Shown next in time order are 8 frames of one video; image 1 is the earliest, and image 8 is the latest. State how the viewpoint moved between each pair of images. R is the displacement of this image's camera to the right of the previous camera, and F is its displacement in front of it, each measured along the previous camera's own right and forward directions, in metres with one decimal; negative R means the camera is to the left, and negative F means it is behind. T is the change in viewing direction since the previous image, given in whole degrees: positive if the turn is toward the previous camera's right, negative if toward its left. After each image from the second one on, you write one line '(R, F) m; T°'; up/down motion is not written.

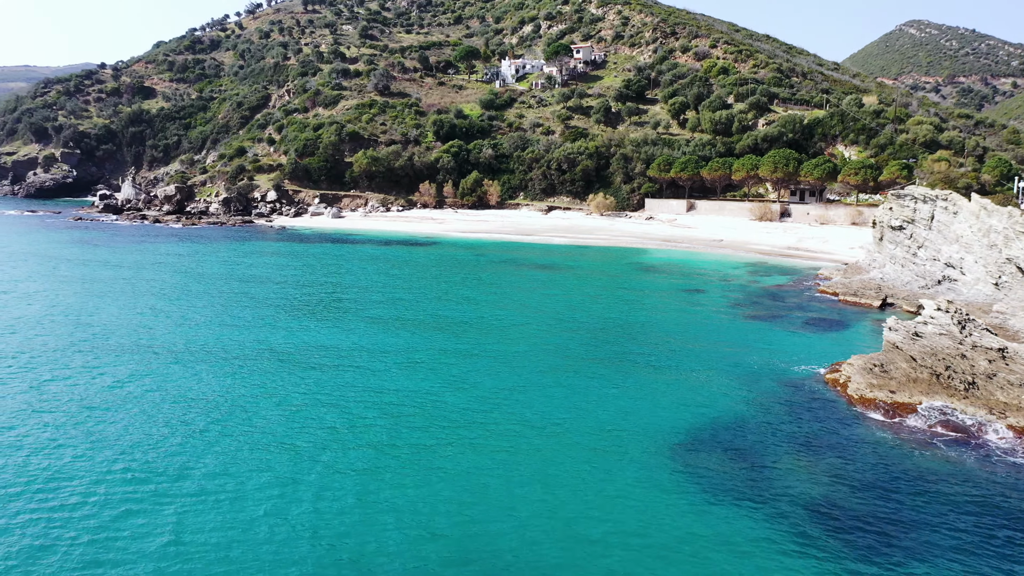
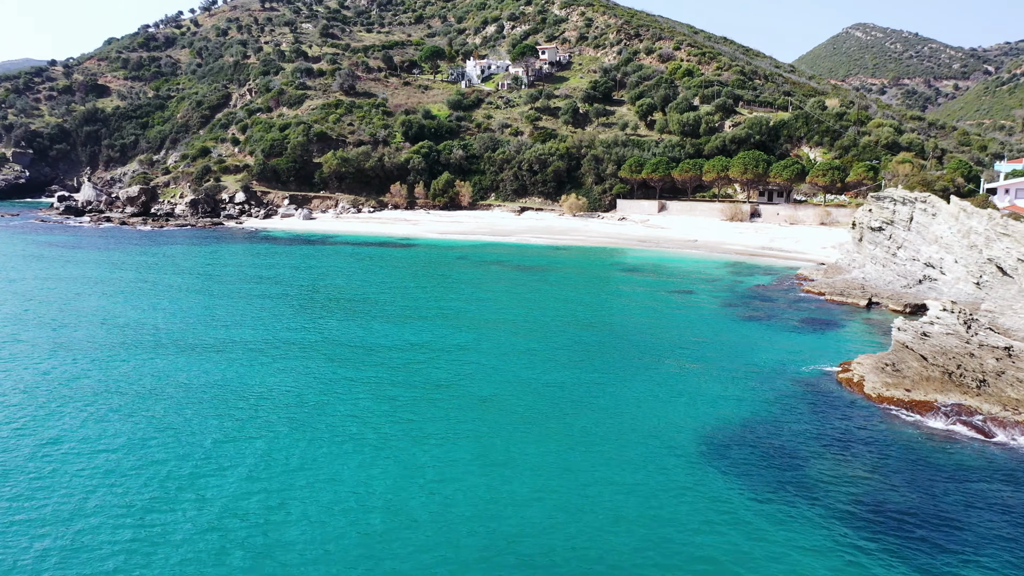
(-1.5, -0.2) m; +3°
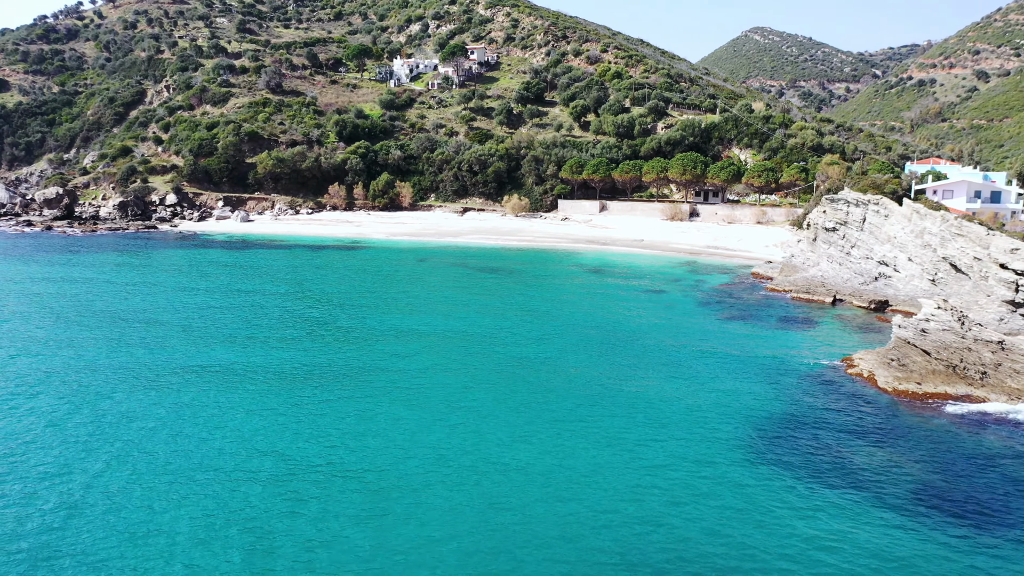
(-2.7, -0.2) m; +6°
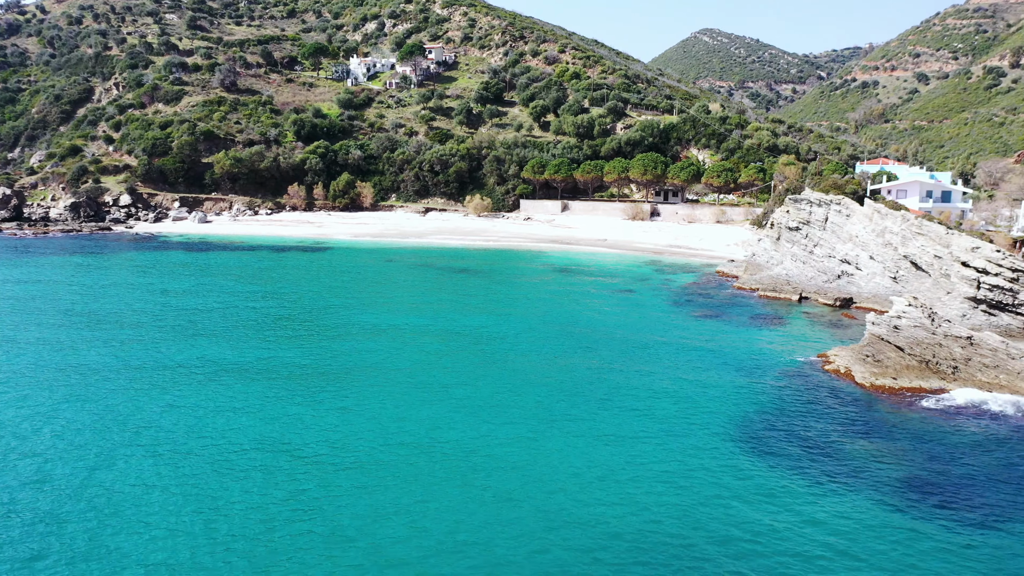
(-0.8, -0.1) m; +3°
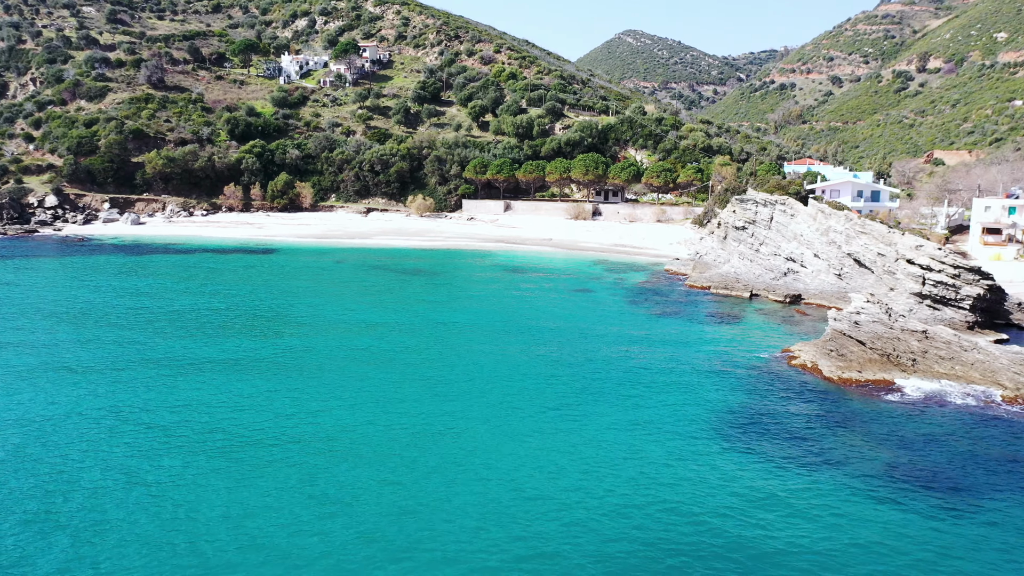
(-1.3, -0.2) m; +5°
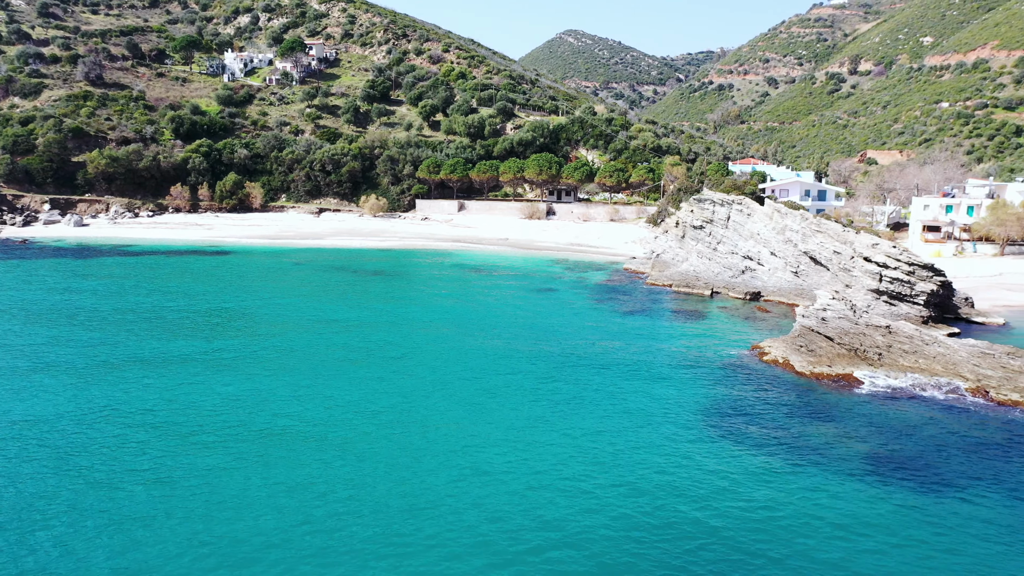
(-1.0, -0.2) m; +4°
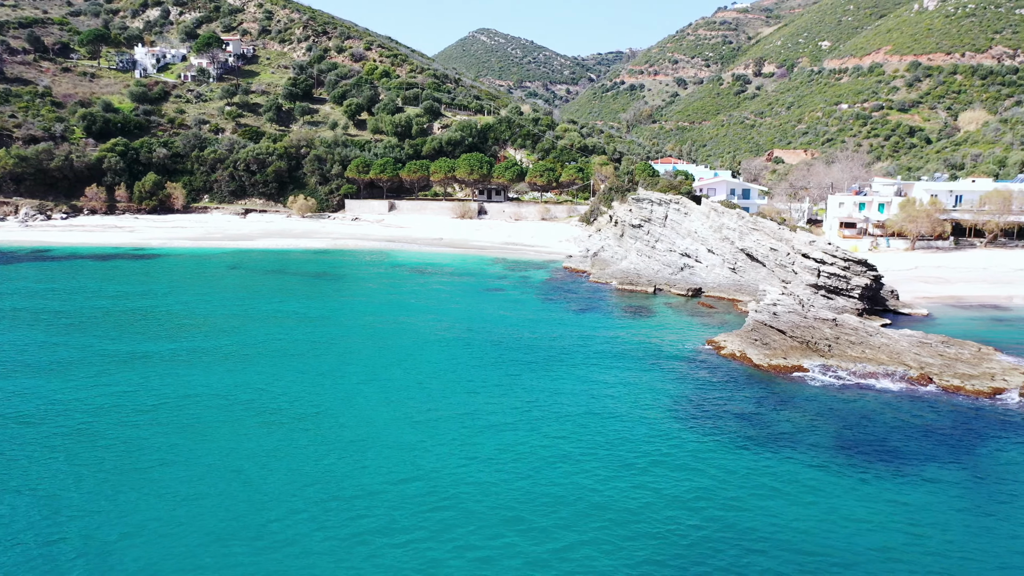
(-1.4, -0.2) m; +6°
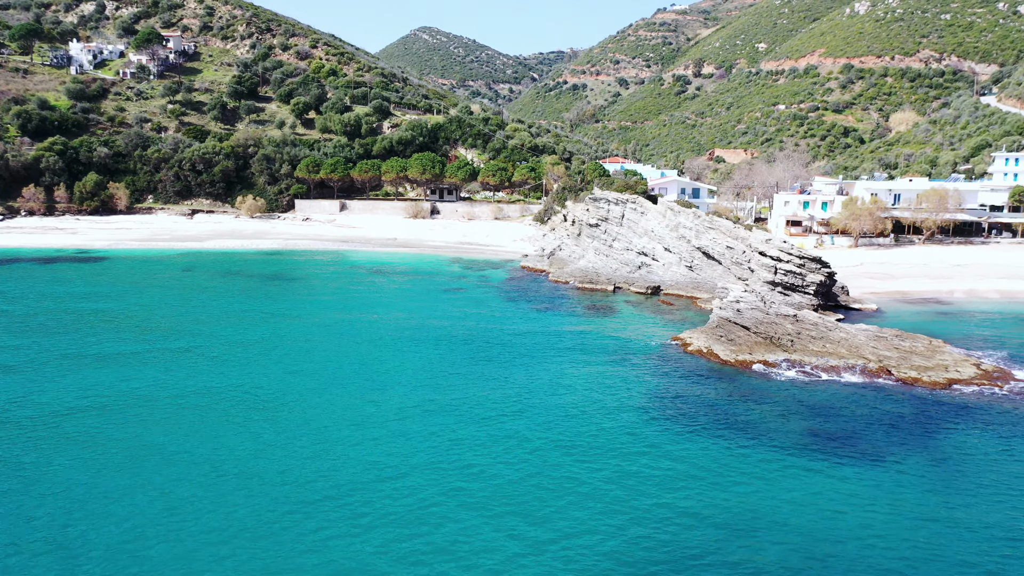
(-0.8, -0.2) m; +4°
